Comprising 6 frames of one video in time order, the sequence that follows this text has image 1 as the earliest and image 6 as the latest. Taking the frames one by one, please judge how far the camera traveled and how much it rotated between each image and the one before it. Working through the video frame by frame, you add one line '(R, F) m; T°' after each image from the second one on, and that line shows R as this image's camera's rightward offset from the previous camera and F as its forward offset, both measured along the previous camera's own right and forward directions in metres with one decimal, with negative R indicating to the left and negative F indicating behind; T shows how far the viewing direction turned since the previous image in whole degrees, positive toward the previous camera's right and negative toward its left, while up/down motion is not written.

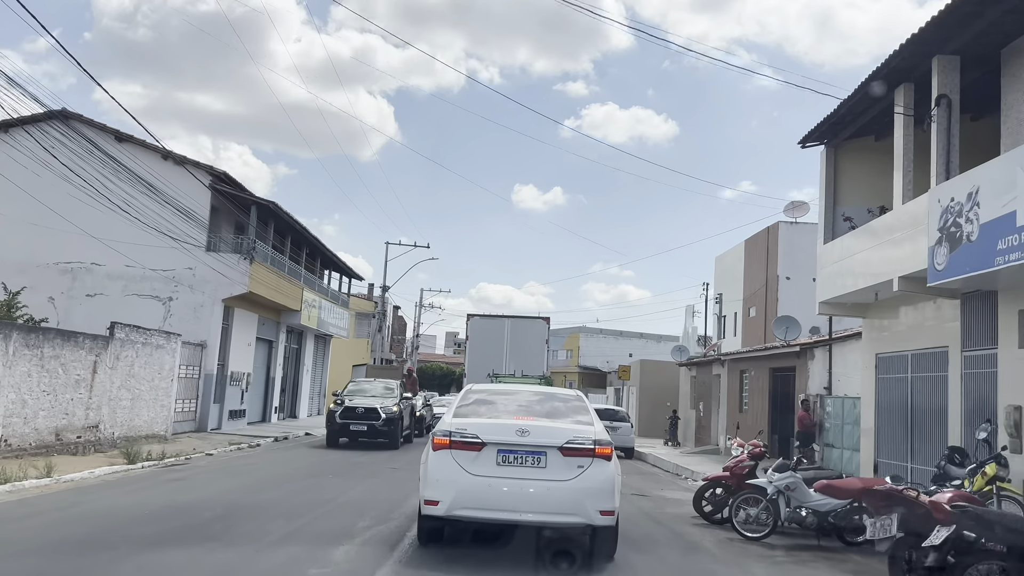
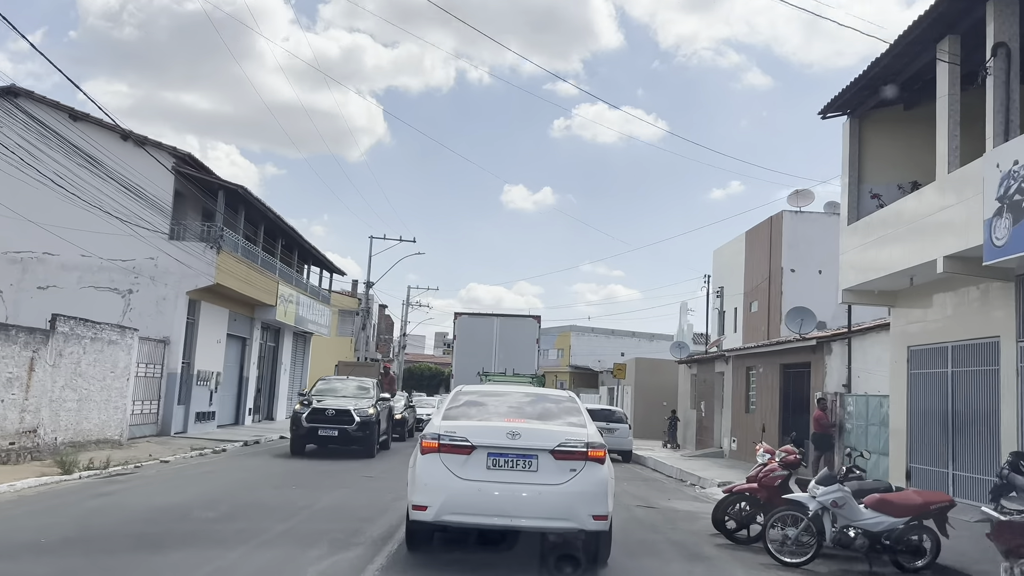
(0.0, +1.7) m; +1°
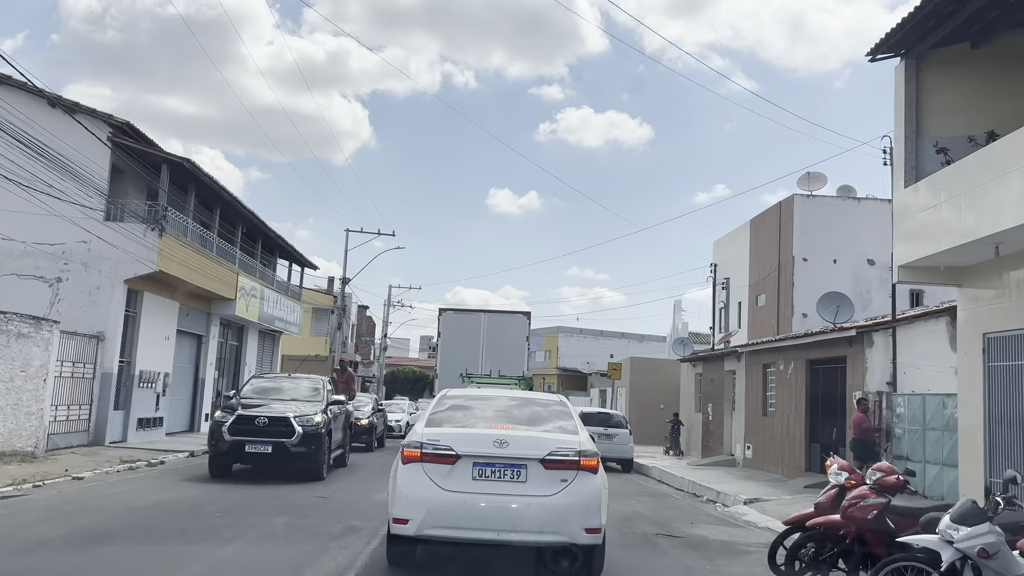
(0.0, +2.7) m; +1°
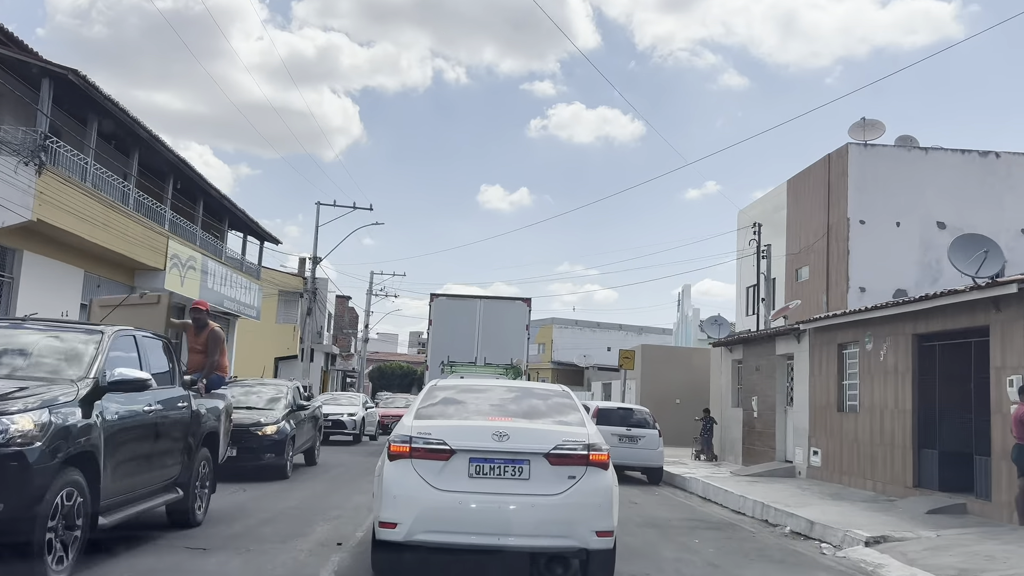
(-0.1, +4.7) m; +1°
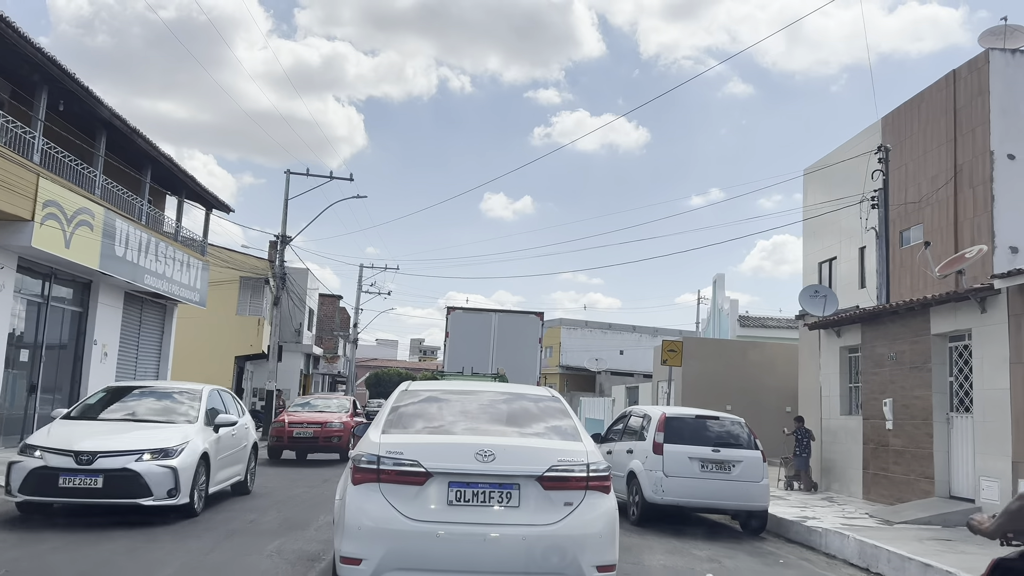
(-0.1, +6.1) m; 0°
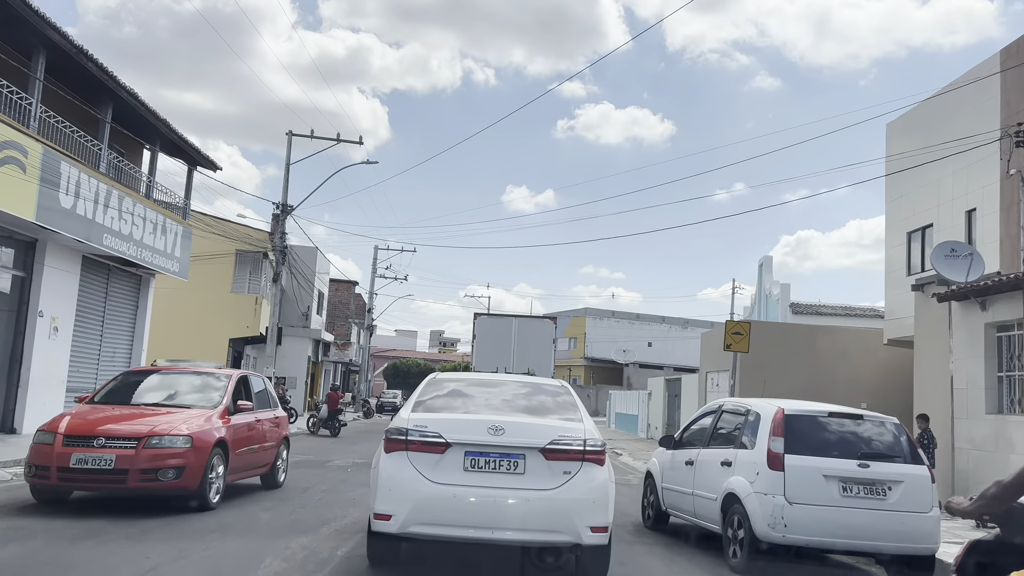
(-0.2, +3.4) m; -1°
